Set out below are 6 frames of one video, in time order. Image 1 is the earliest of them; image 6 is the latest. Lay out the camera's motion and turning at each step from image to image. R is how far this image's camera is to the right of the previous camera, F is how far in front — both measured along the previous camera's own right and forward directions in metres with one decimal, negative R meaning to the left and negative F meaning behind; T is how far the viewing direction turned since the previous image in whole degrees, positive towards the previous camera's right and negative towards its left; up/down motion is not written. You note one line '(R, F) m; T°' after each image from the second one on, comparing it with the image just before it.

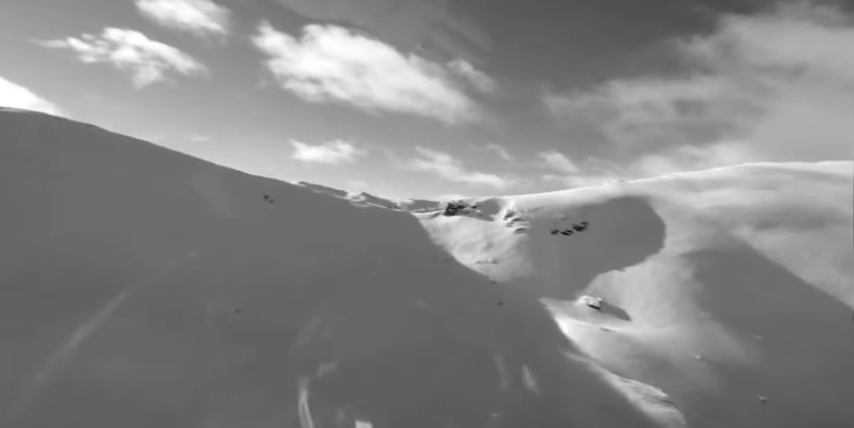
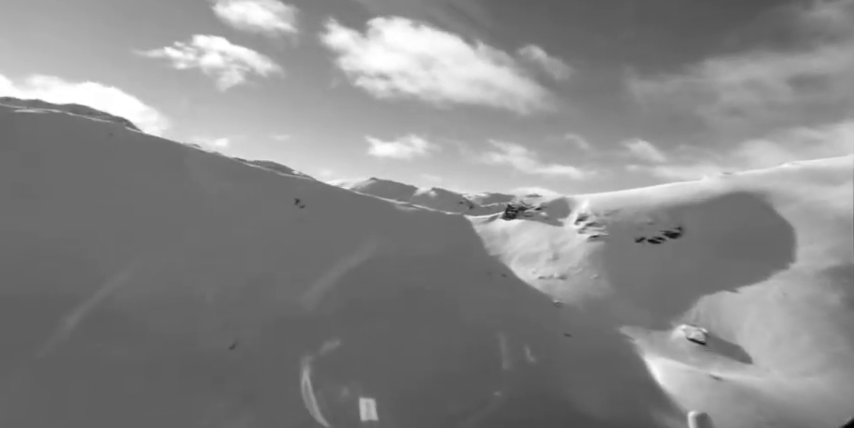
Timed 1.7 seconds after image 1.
(+0.9, +4.2) m; -8°
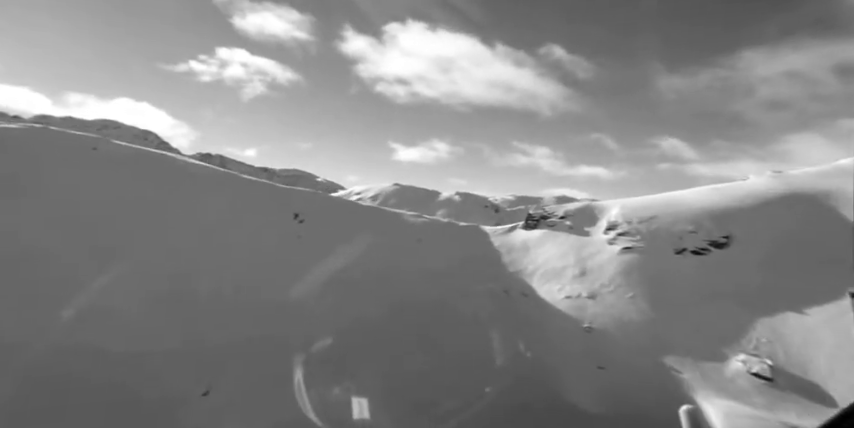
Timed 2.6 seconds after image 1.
(+0.6, +2.2) m; -3°
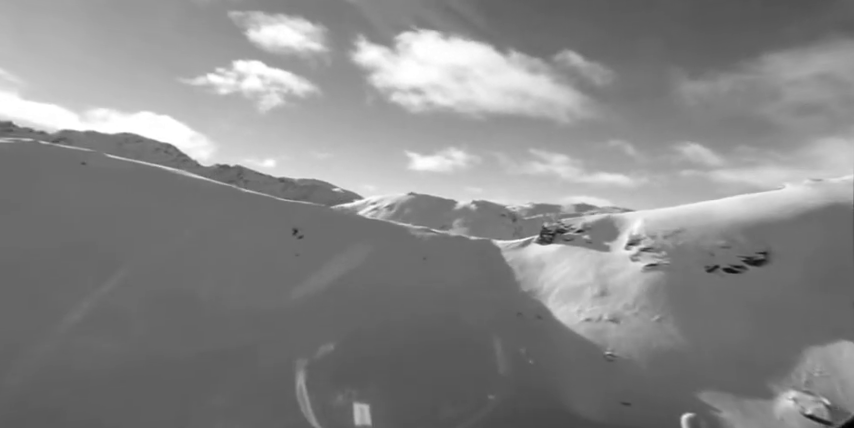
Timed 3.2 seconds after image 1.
(+0.4, +1.4) m; -2°
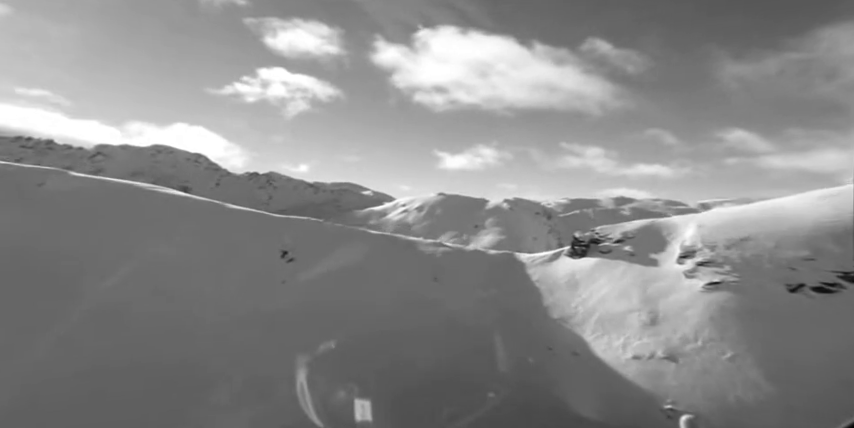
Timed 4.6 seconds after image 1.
(+0.8, +3.1) m; -4°
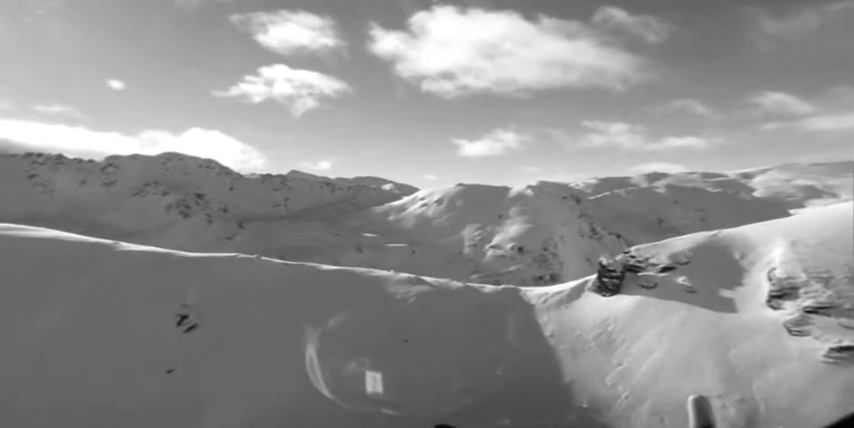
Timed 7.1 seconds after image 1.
(+1.5, +5.5) m; -3°
